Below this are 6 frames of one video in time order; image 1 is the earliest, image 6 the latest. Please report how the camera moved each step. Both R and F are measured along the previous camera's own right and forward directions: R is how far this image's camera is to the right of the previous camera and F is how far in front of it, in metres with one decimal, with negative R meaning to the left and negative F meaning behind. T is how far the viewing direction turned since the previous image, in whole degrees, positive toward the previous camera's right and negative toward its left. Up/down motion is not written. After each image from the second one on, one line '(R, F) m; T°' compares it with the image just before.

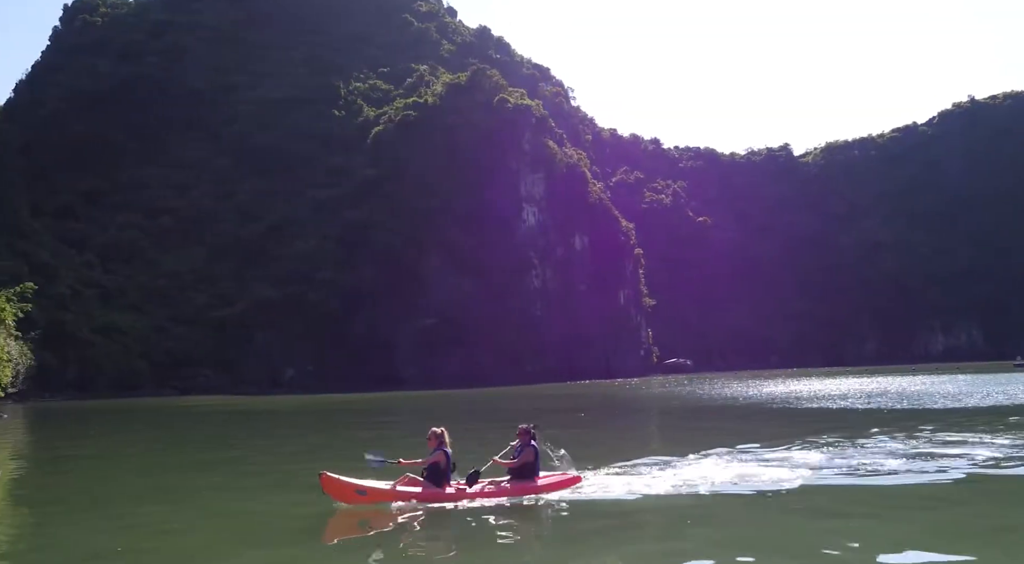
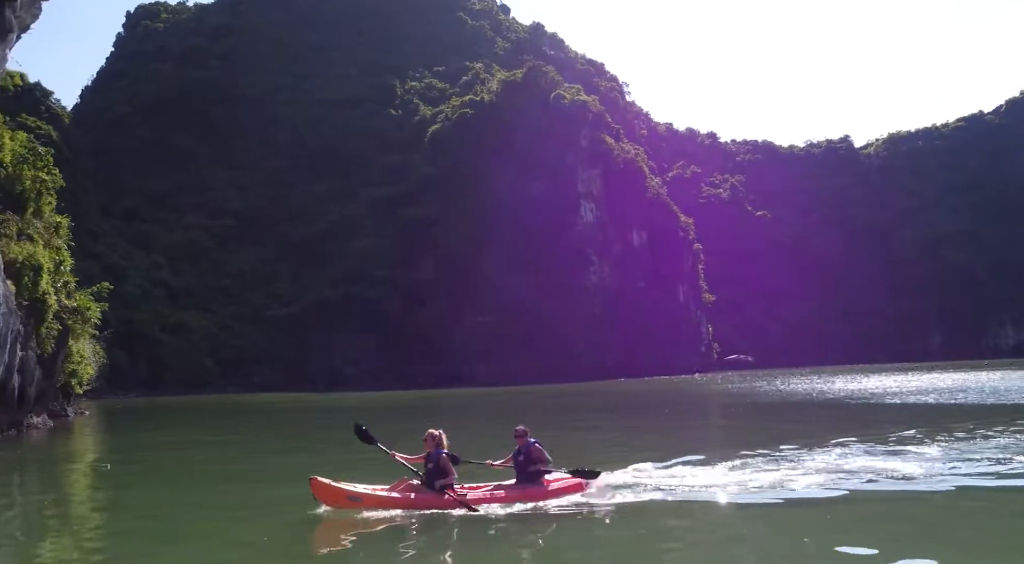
(-0.7, 0.0) m; -3°
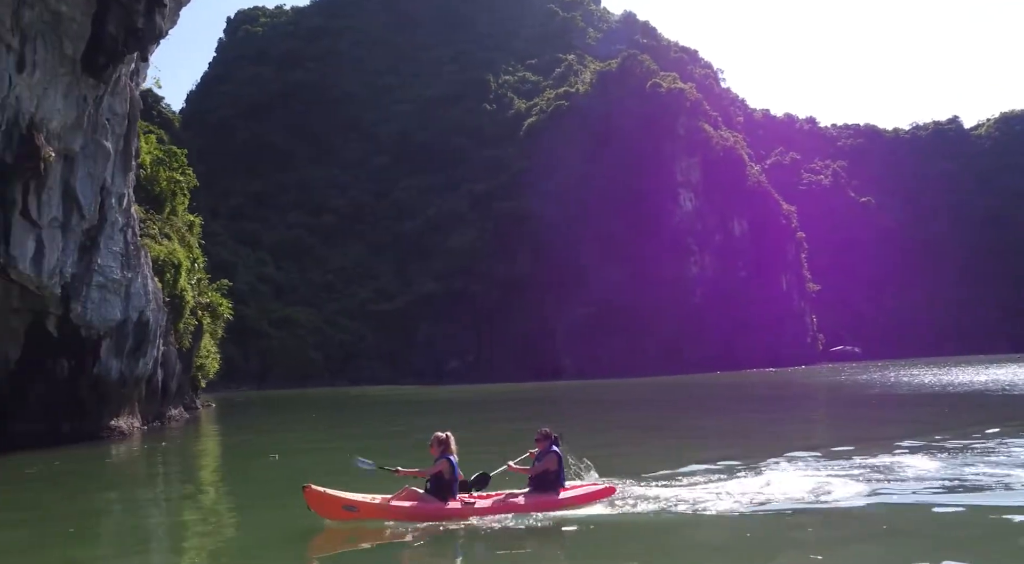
(-1.2, 0.0) m; -5°
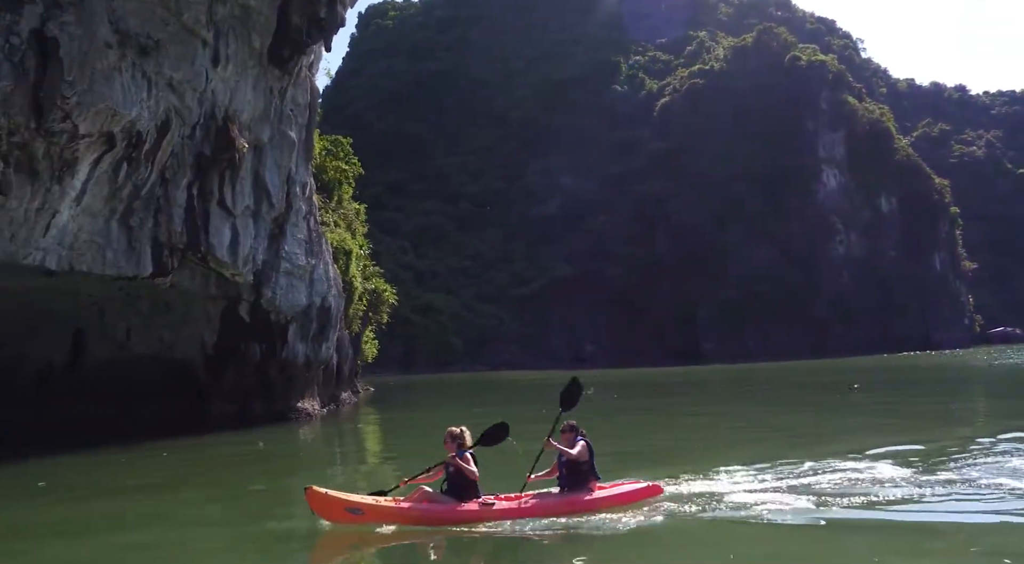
(-1.5, +0.1) m; -7°
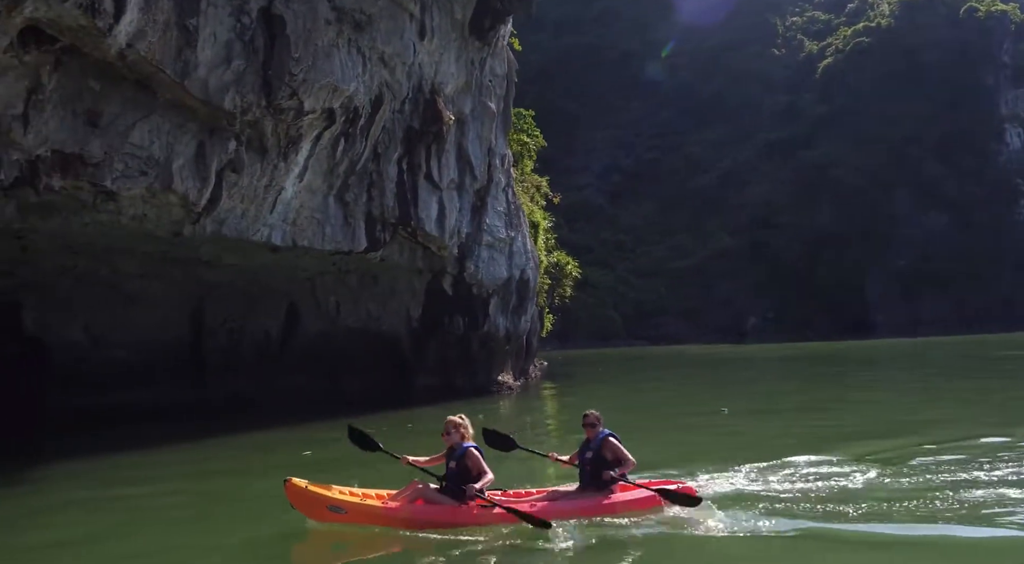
(-1.8, +0.2) m; -7°
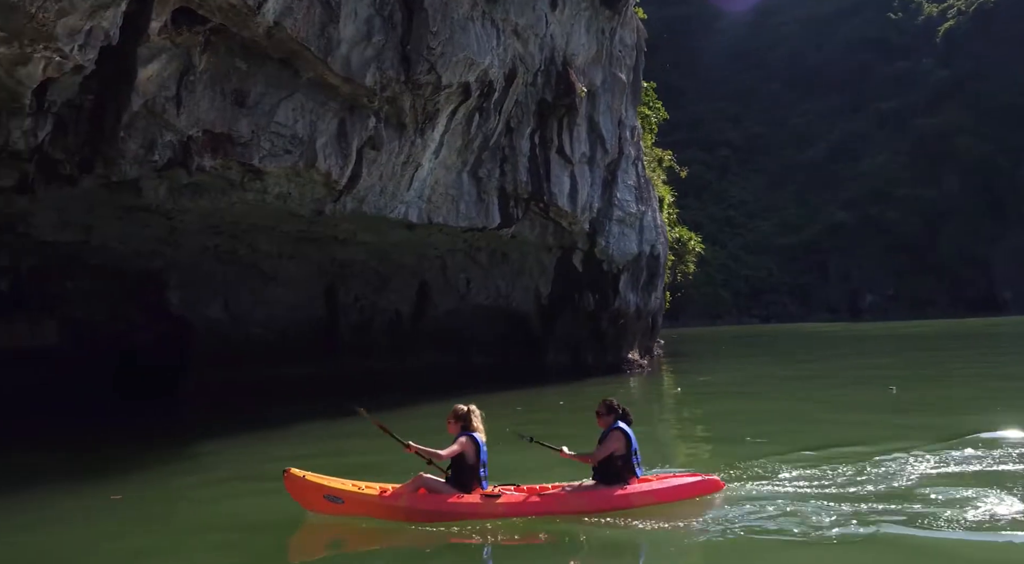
(-1.0, +0.2) m; -5°
